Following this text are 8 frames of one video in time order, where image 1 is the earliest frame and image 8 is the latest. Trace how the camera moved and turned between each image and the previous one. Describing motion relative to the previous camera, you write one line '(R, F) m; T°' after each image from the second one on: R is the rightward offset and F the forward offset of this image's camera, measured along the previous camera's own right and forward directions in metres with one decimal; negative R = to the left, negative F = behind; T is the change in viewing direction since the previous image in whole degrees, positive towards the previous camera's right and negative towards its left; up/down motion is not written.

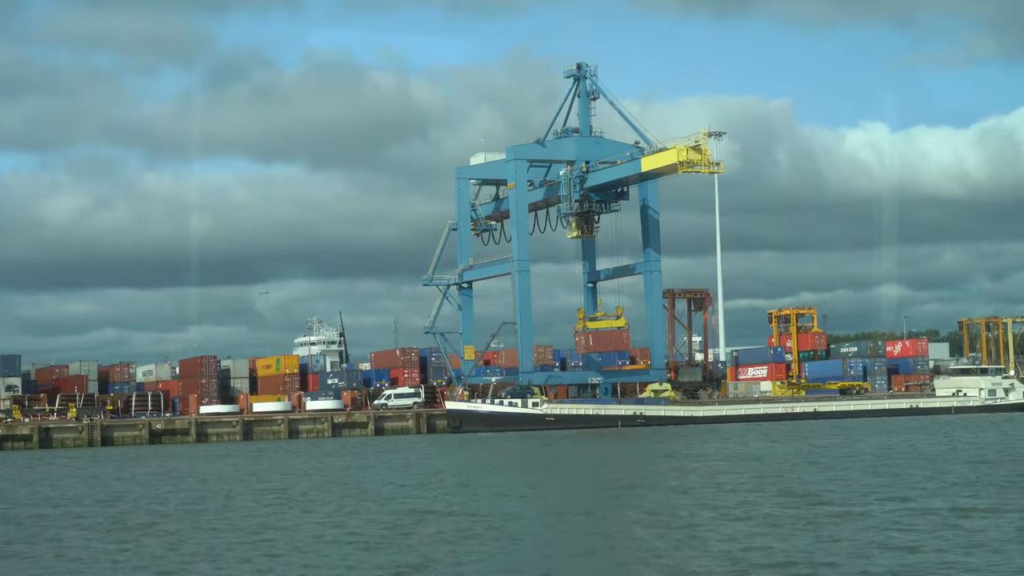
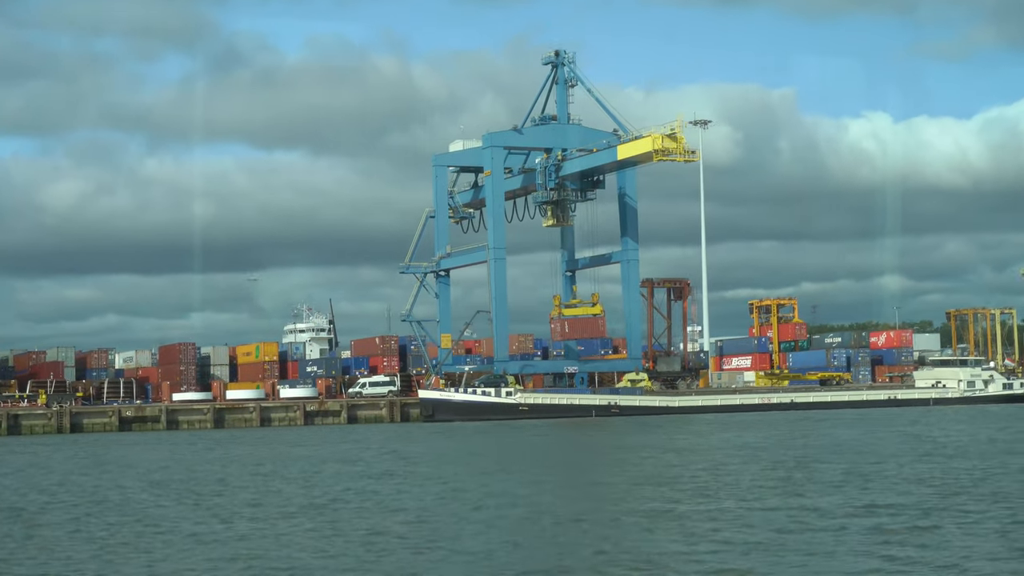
(+0.6, +0.2) m; 0°
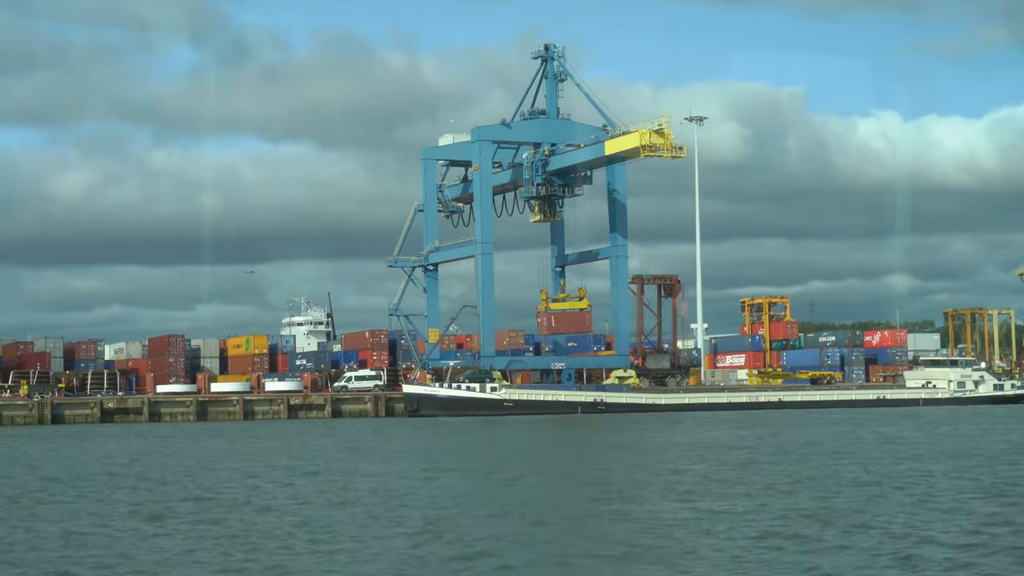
(+0.5, +0.2) m; 0°
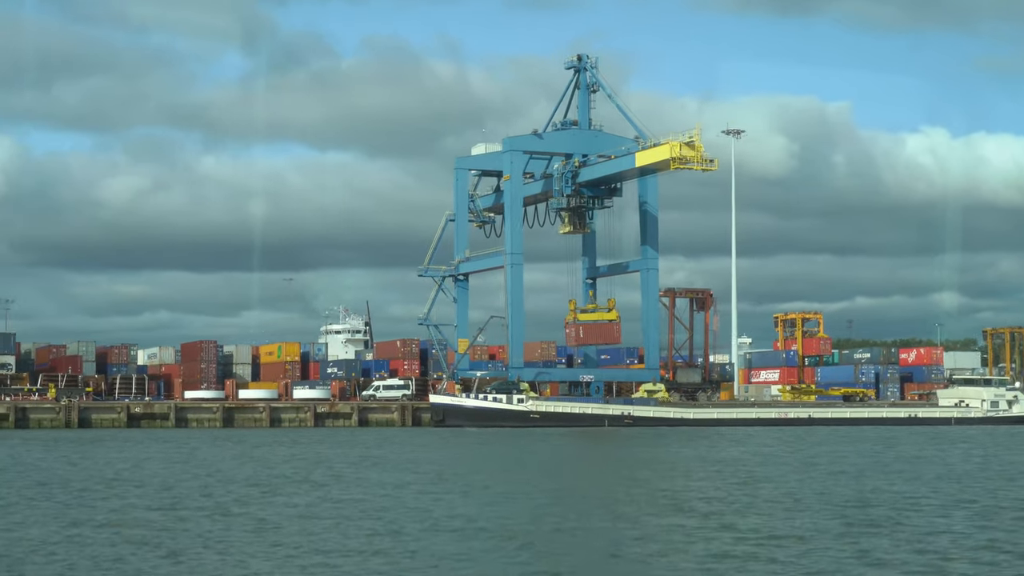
(+0.4, +0.1) m; -1°
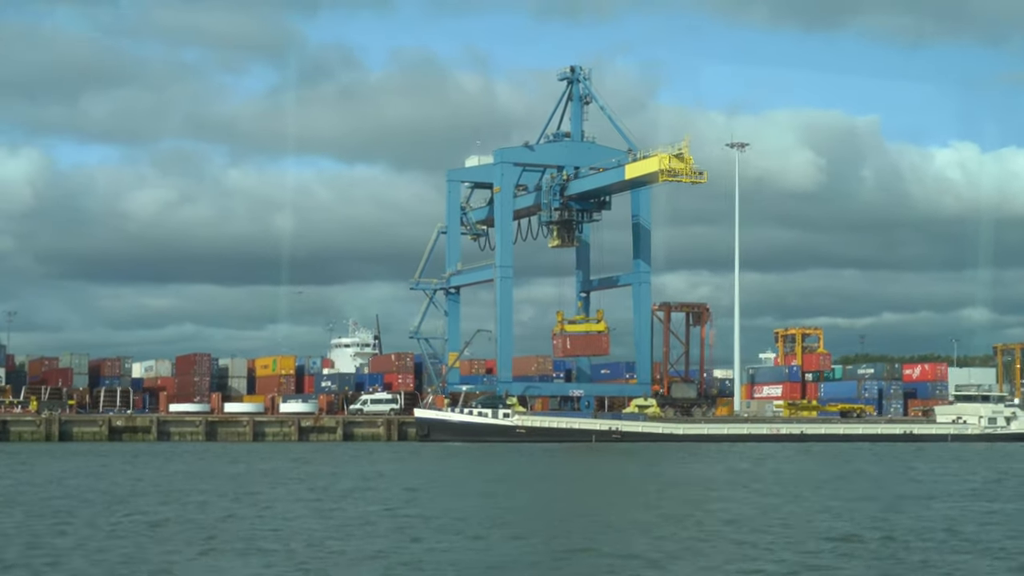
(+0.9, +0.4) m; -1°
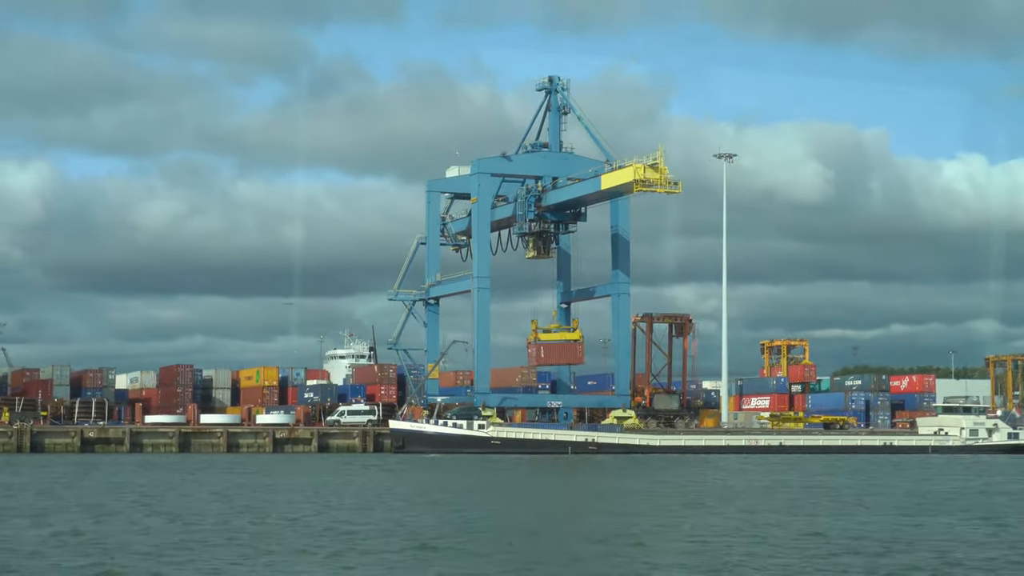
(+0.7, +0.2) m; 0°
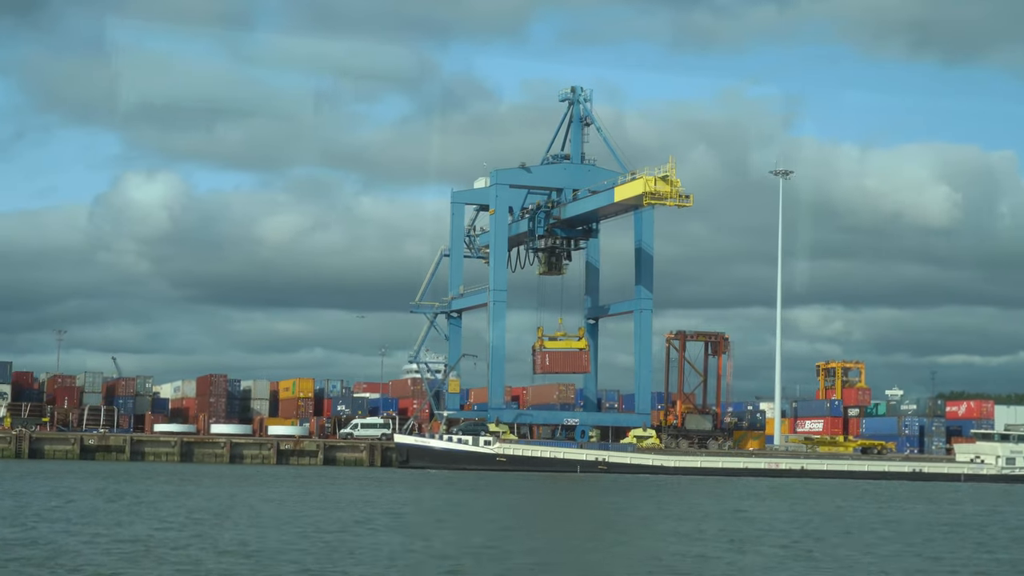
(+2.4, +1.0) m; -4°
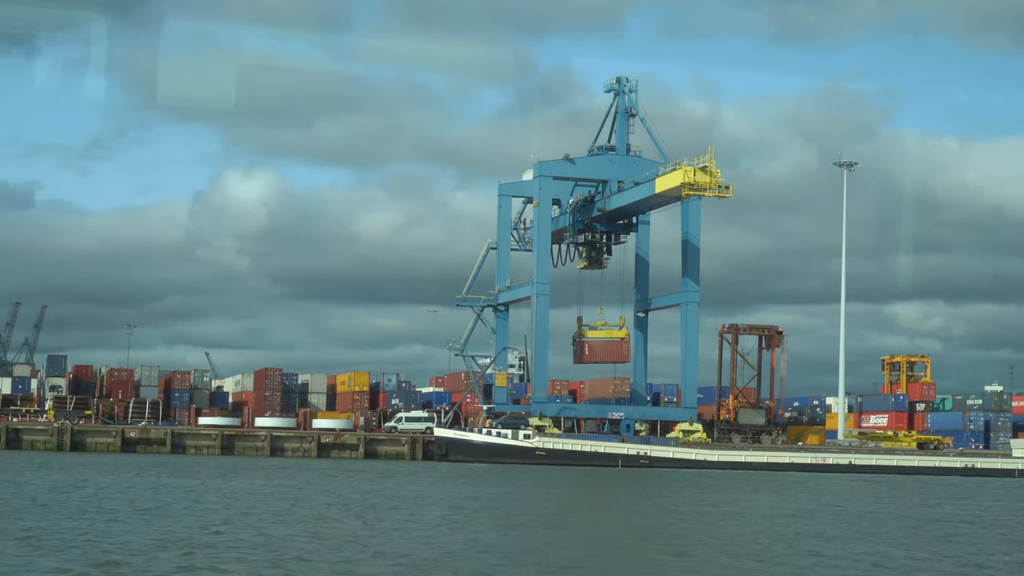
(+1.2, +0.3) m; -3°
